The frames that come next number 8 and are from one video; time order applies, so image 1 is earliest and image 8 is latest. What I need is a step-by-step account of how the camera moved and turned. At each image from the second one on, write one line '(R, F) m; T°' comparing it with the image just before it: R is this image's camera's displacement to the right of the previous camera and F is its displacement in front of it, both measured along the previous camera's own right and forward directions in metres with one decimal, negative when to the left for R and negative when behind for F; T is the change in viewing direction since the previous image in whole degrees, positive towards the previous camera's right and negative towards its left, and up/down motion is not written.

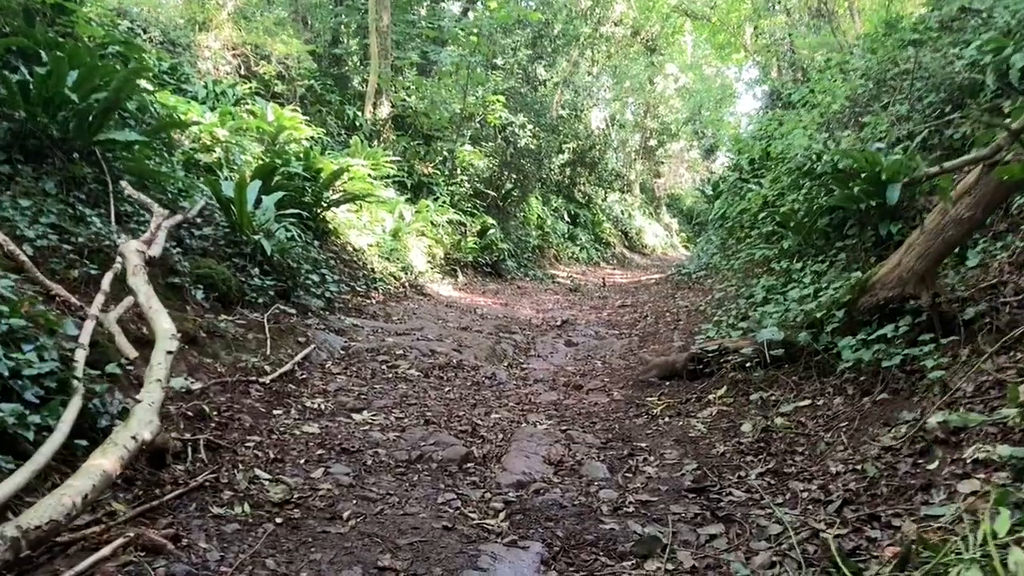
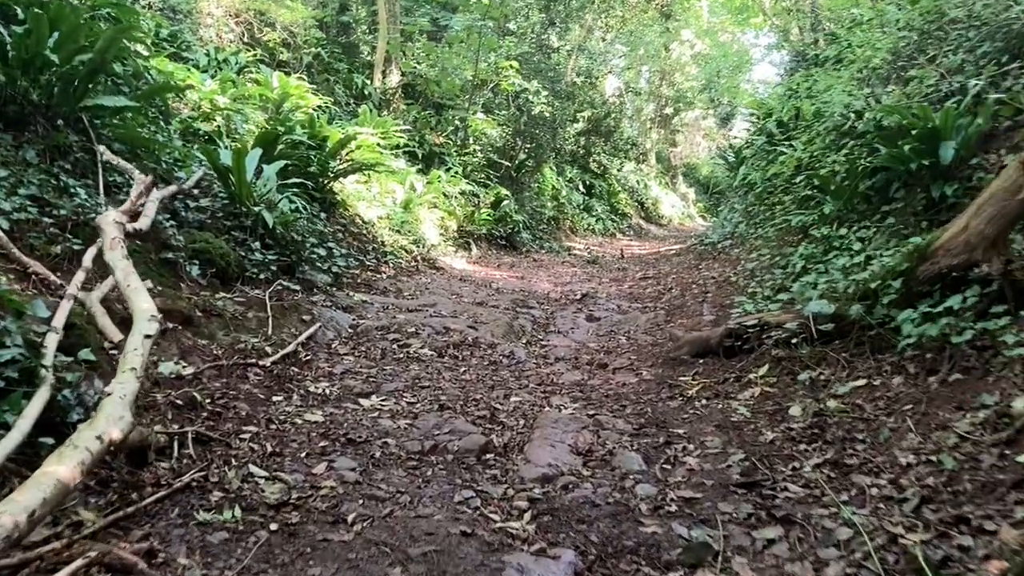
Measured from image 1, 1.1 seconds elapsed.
(0.0, +0.4) m; -1°
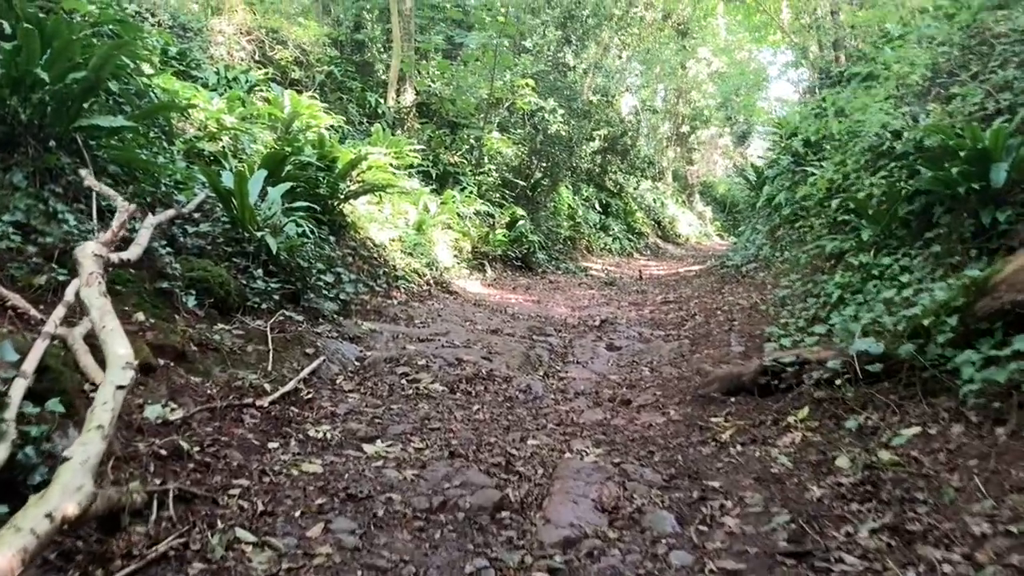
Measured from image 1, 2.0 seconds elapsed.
(0.0, +0.3) m; -1°
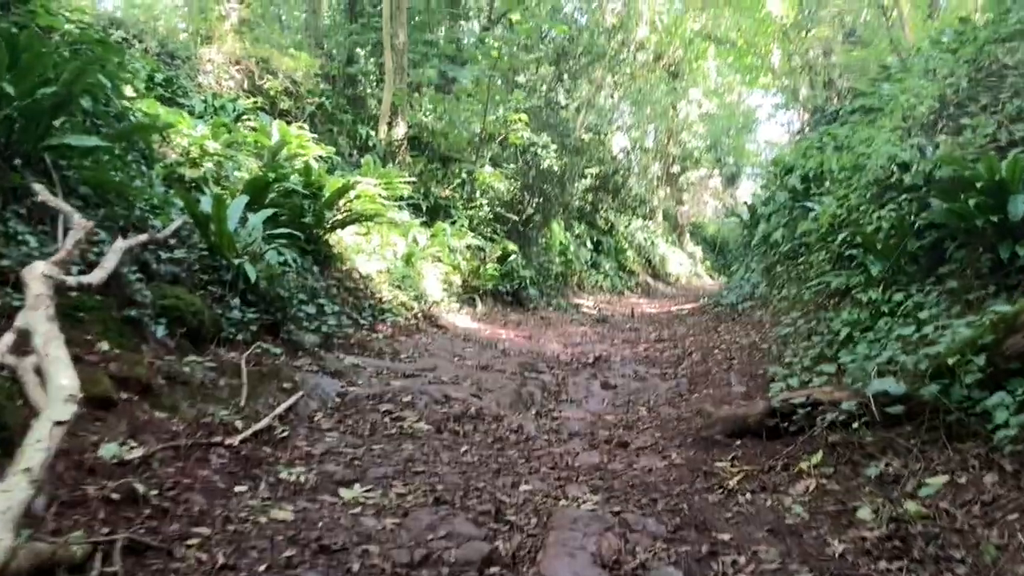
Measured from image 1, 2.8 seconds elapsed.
(0.0, +0.3) m; +1°
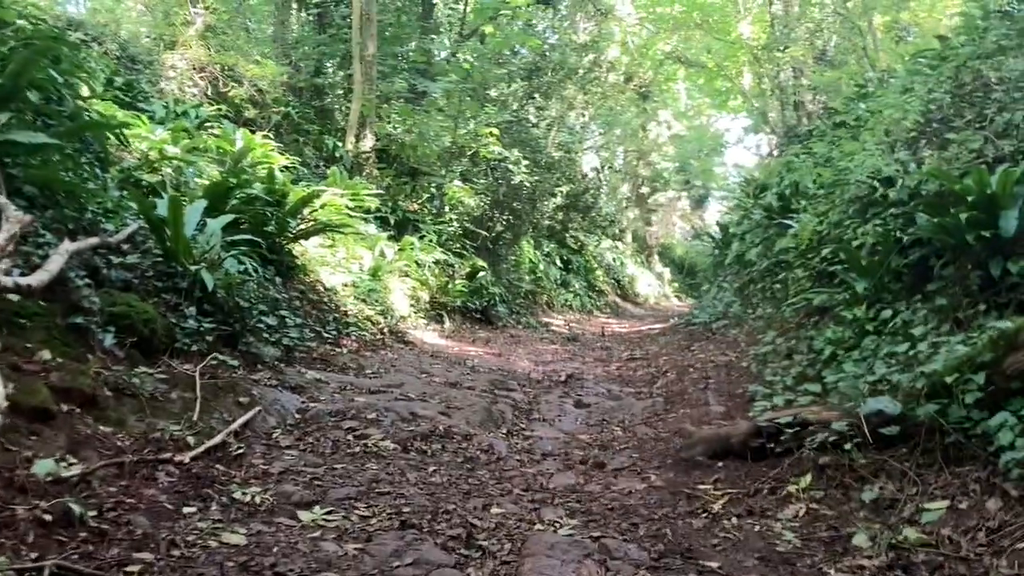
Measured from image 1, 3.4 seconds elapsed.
(0.0, +0.2) m; +3°
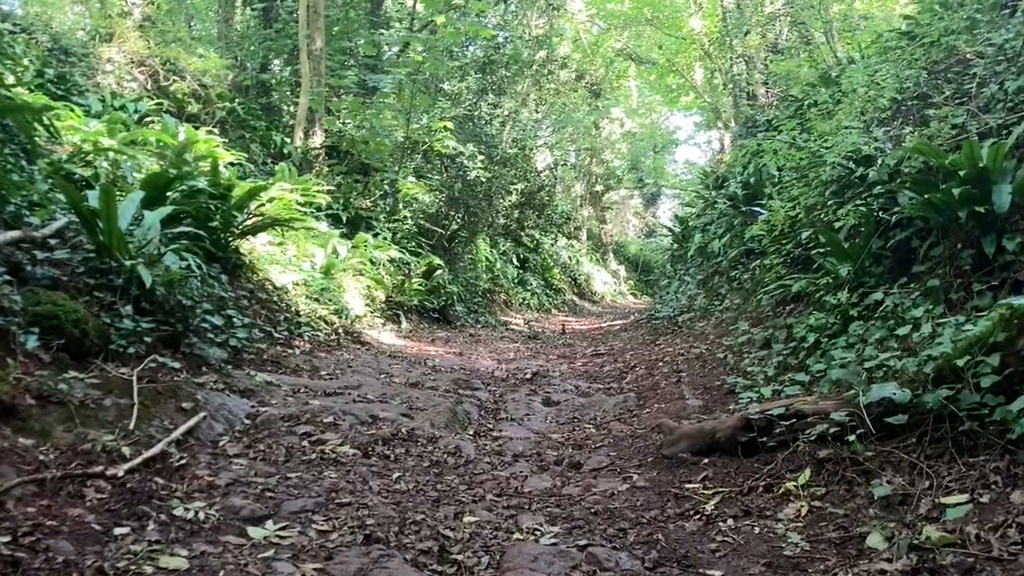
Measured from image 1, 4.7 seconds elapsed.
(-0.1, +0.3) m; +4°
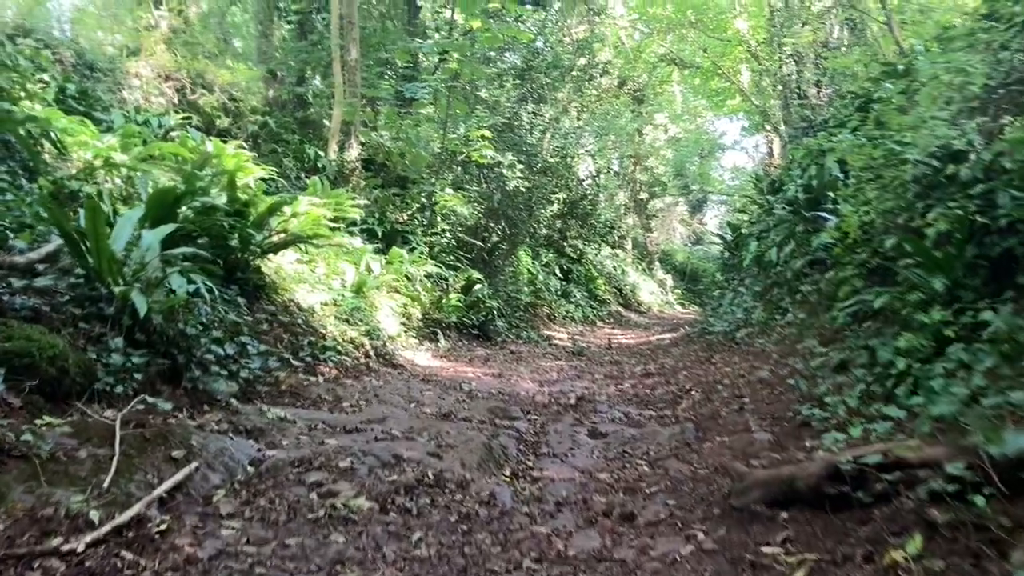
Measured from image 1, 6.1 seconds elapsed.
(0.0, +0.6) m; -4°
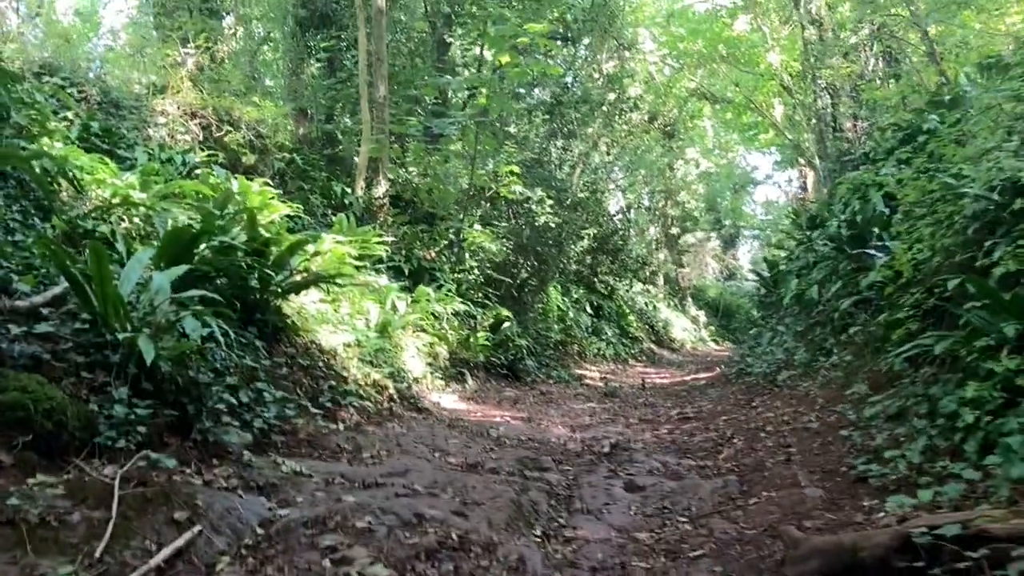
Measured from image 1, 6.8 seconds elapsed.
(0.0, +0.3) m; -2°
